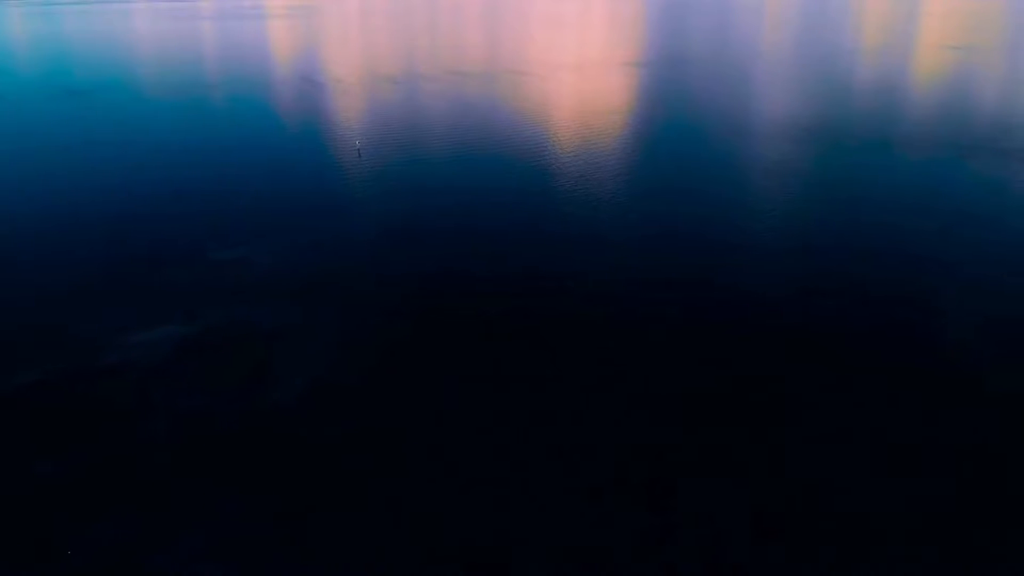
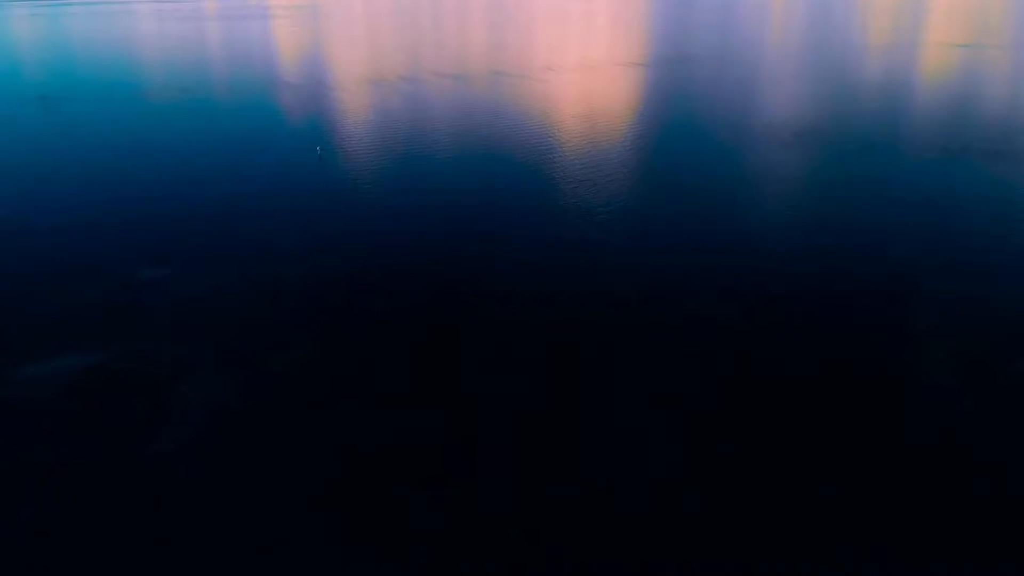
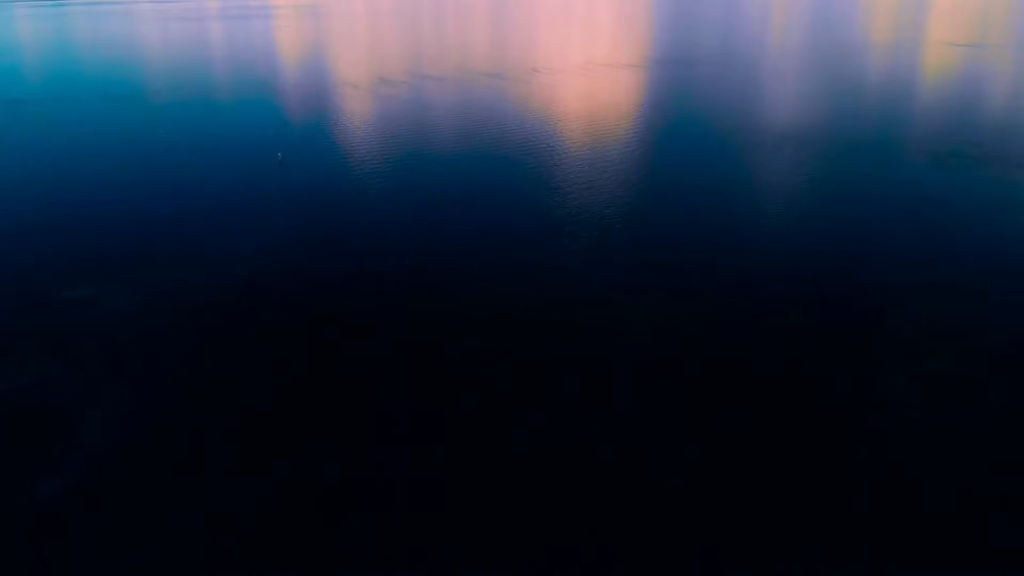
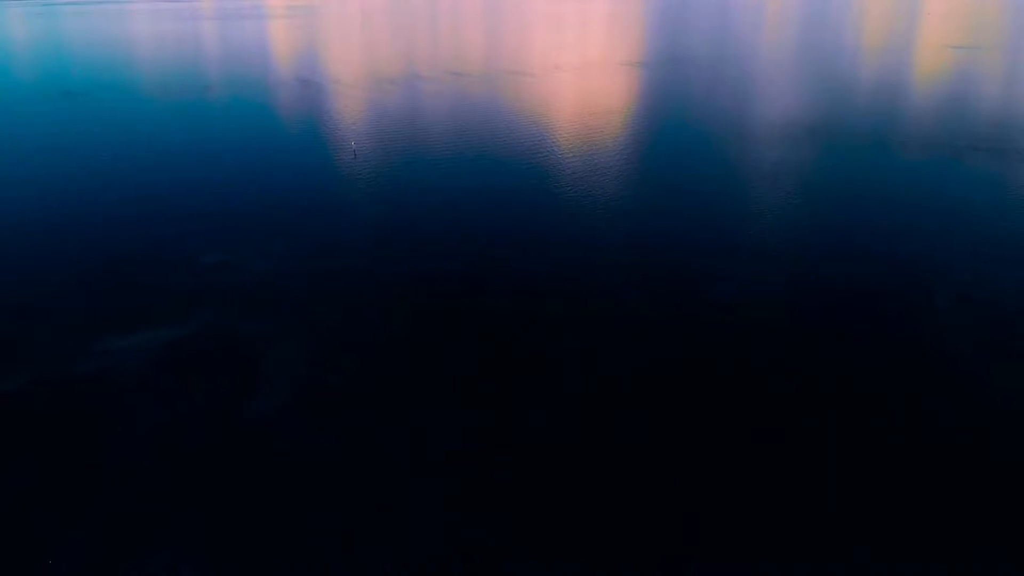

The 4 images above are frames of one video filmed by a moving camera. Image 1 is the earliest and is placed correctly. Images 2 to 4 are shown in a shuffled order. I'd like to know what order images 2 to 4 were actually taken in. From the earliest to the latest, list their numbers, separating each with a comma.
4, 2, 3
